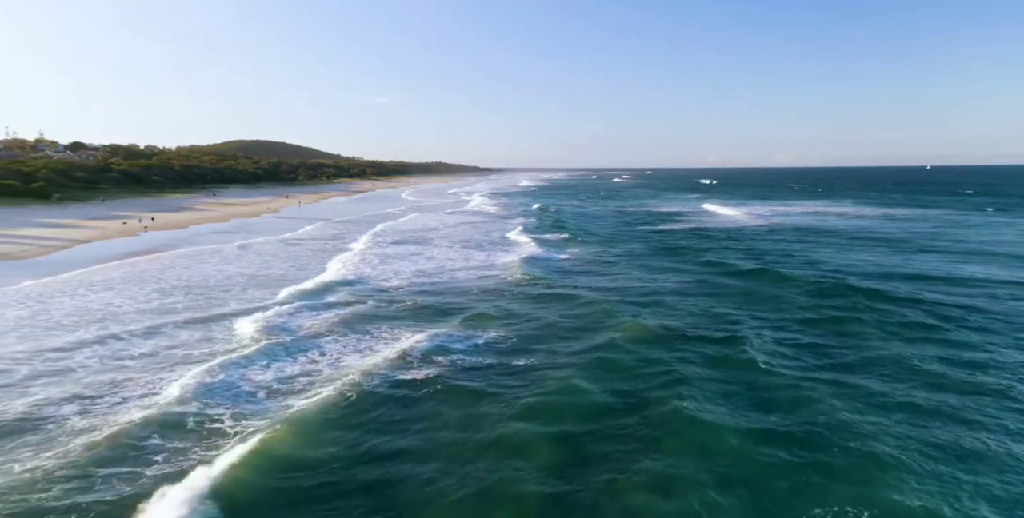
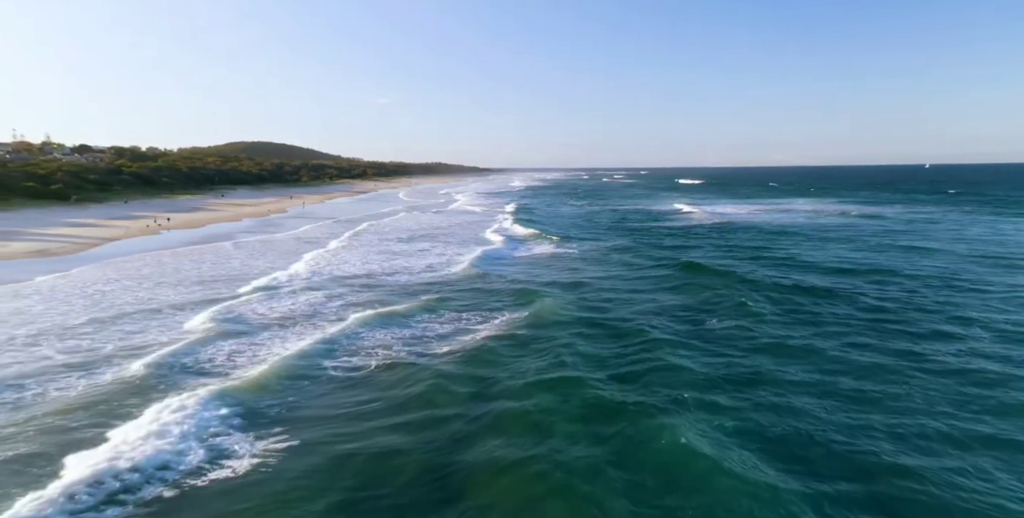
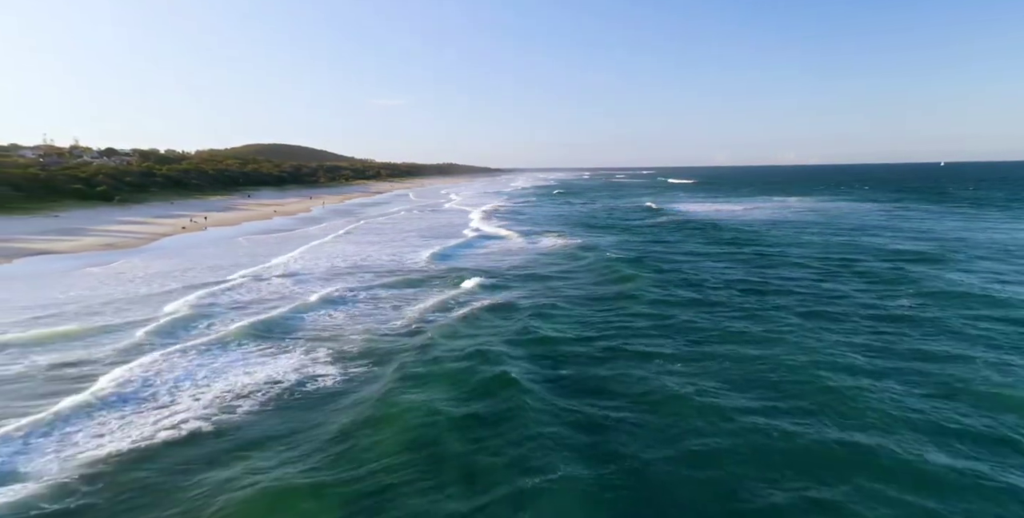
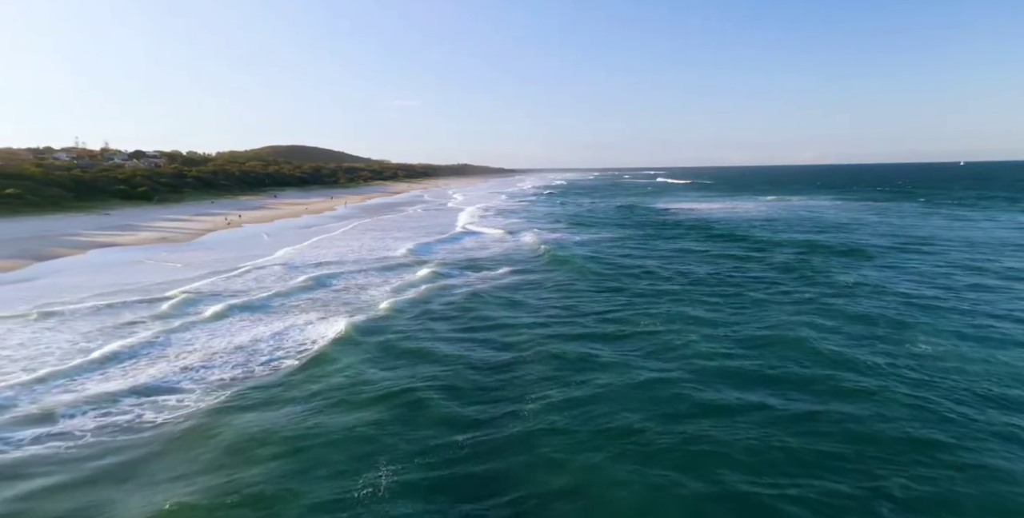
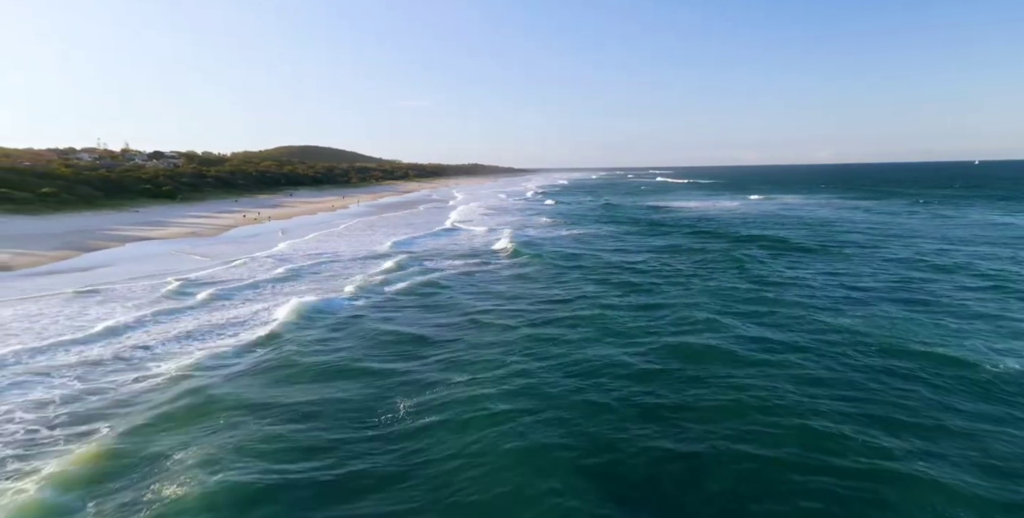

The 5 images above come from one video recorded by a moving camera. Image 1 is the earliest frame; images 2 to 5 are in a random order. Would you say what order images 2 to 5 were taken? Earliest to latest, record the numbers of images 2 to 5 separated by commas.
2, 3, 4, 5
